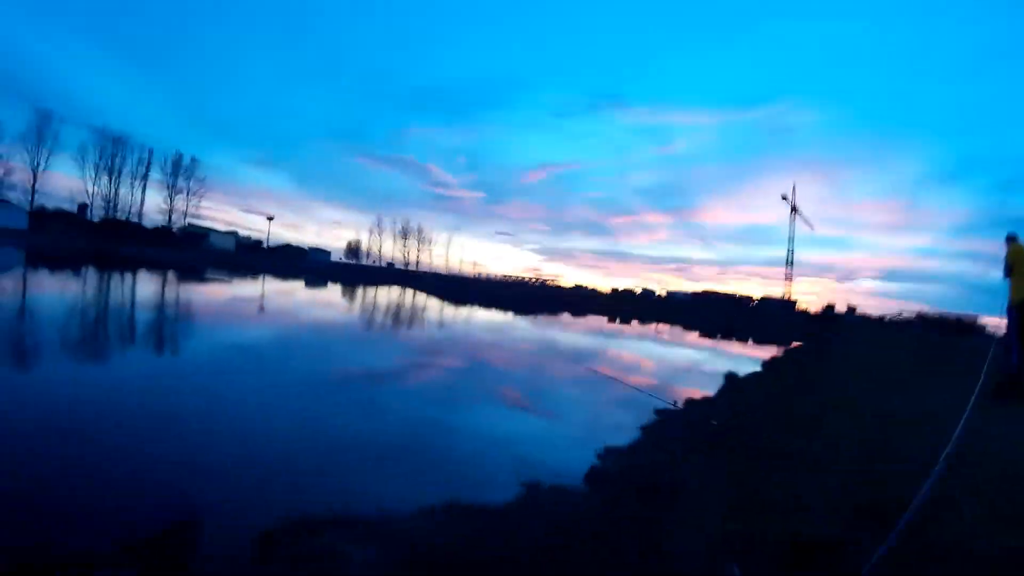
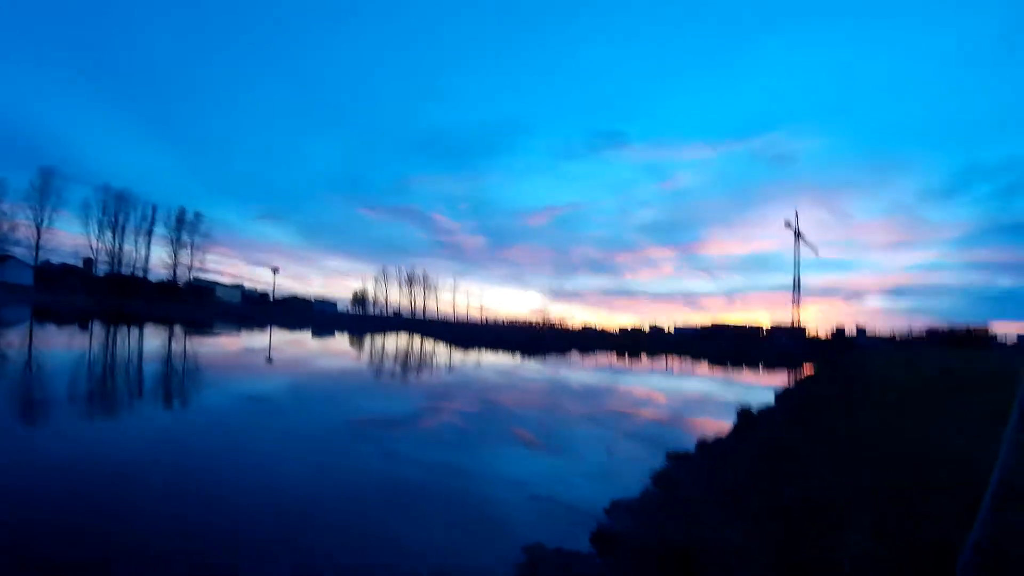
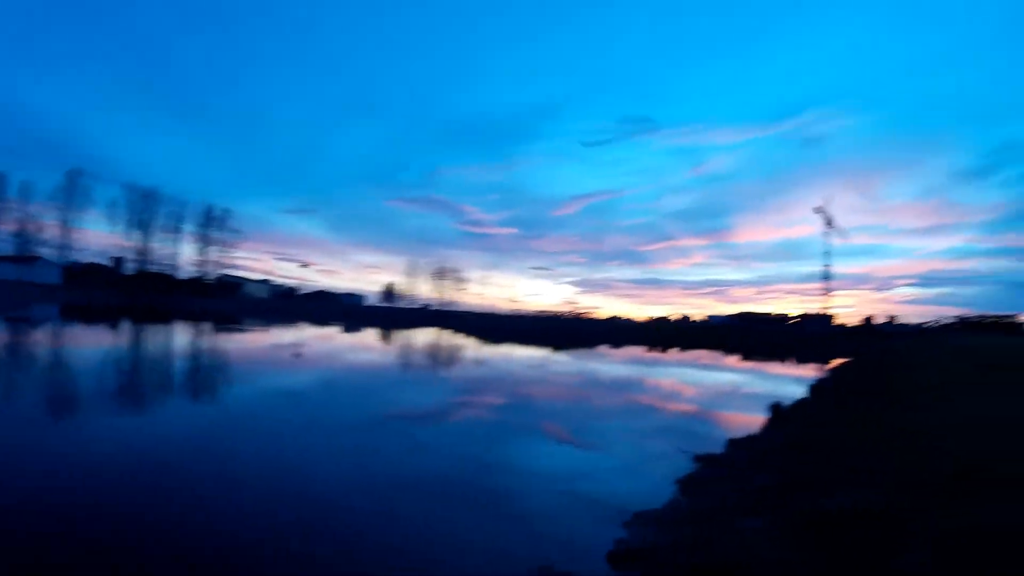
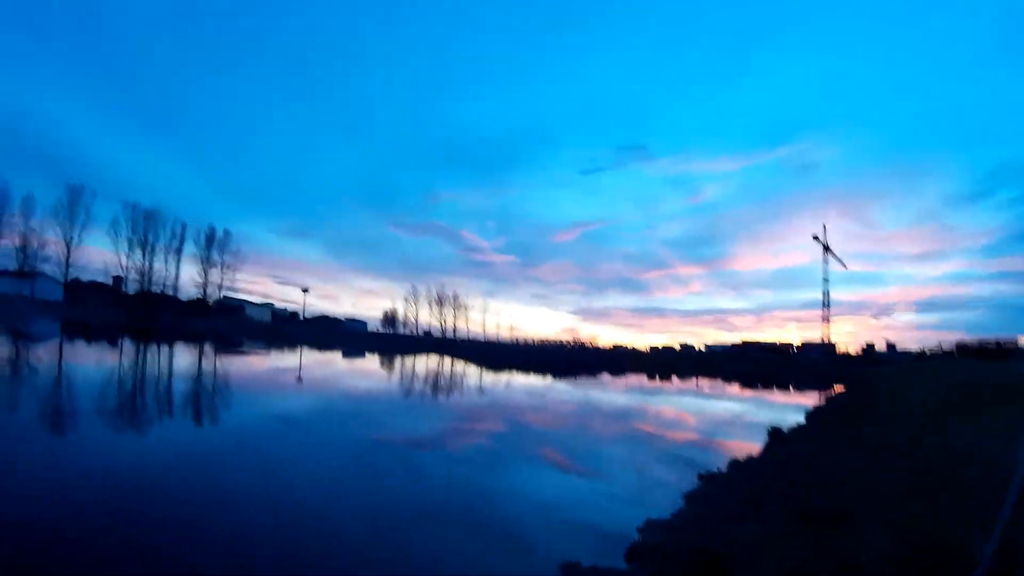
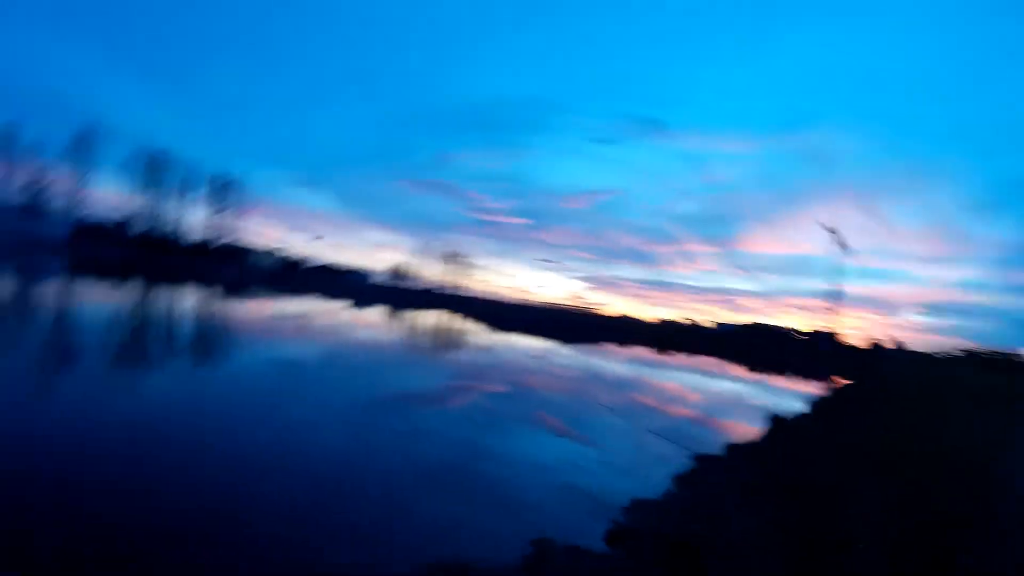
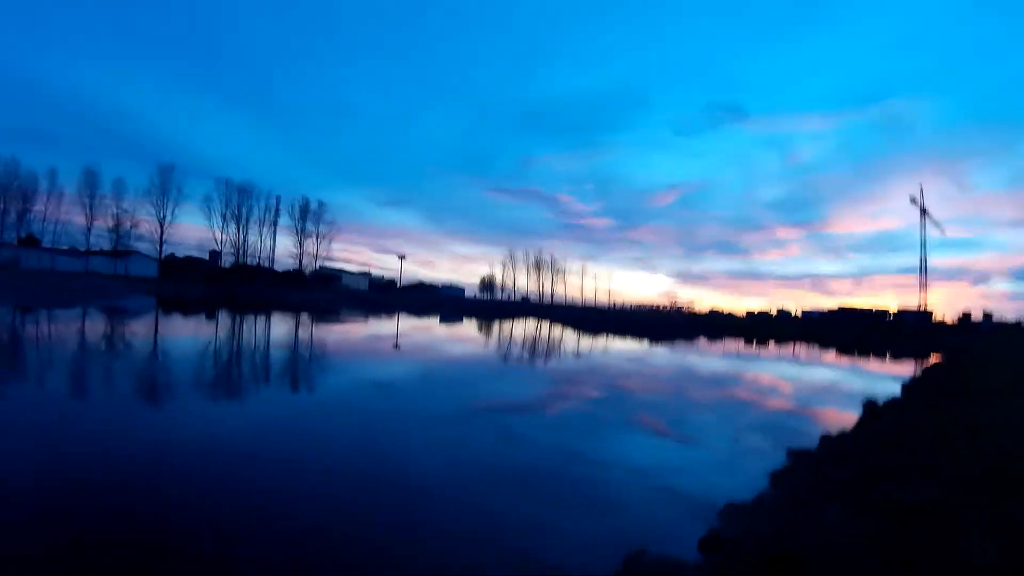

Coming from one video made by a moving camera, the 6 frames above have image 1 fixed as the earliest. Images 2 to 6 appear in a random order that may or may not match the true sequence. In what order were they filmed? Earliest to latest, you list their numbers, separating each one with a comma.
4, 2, 5, 6, 3
